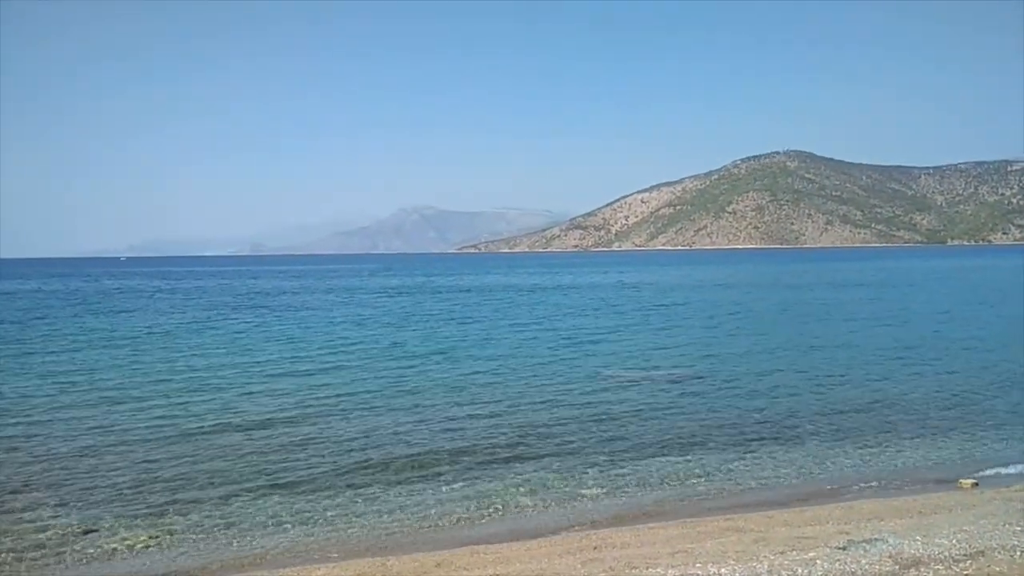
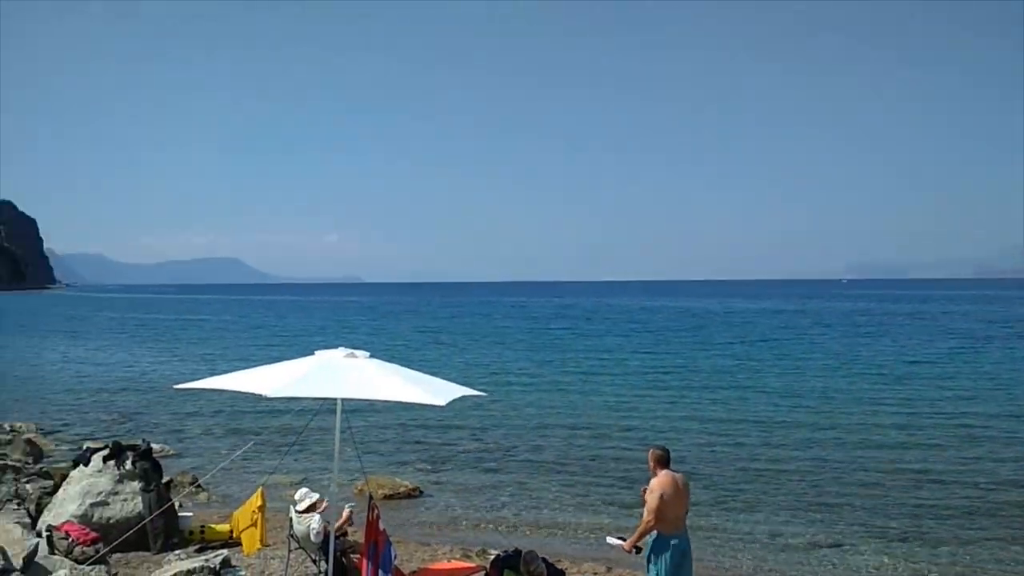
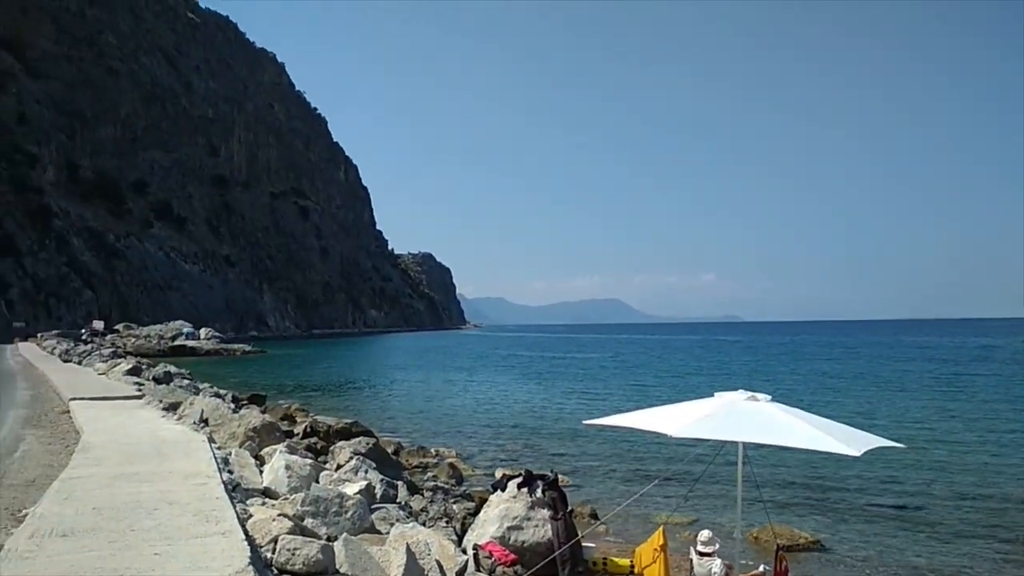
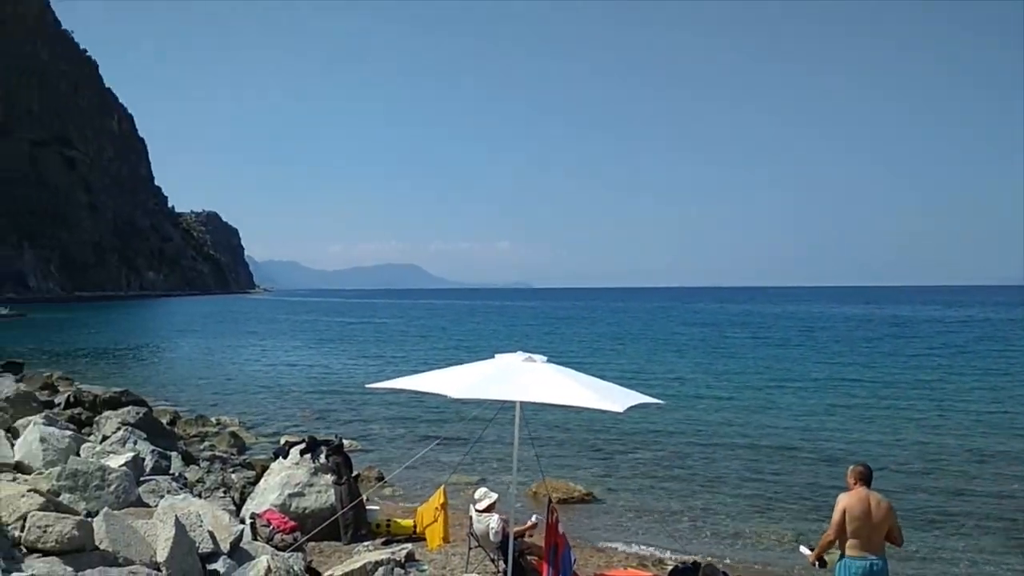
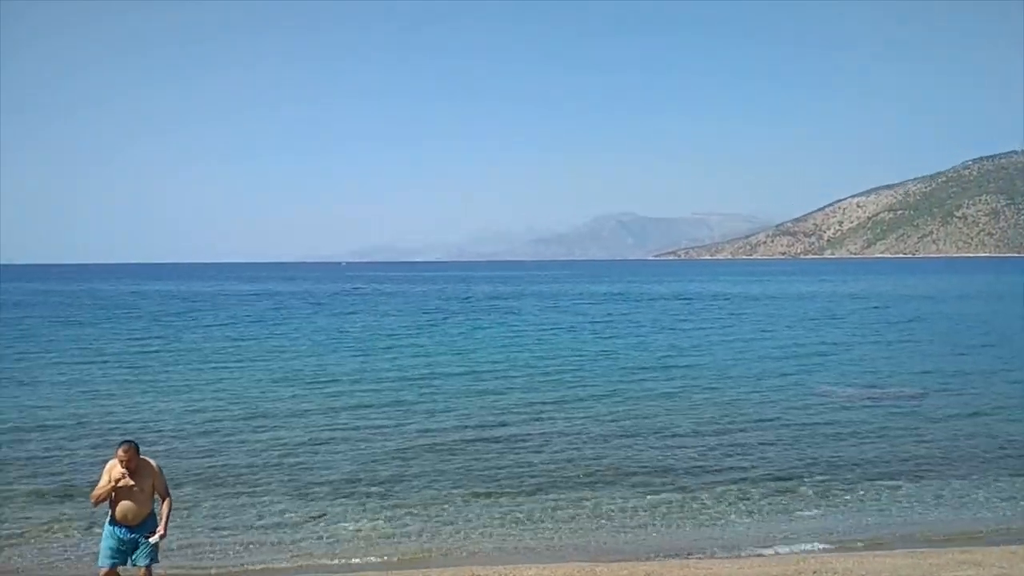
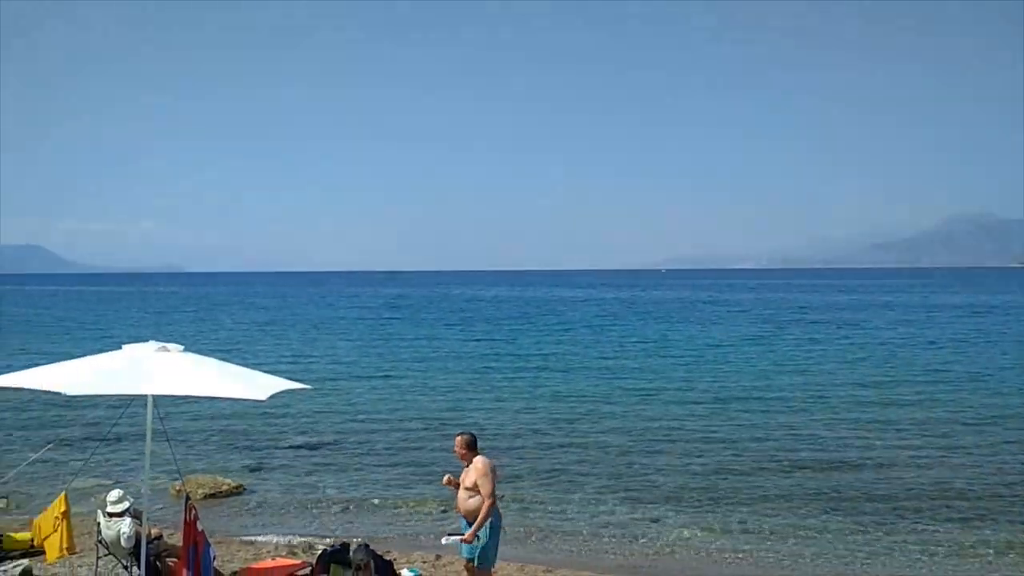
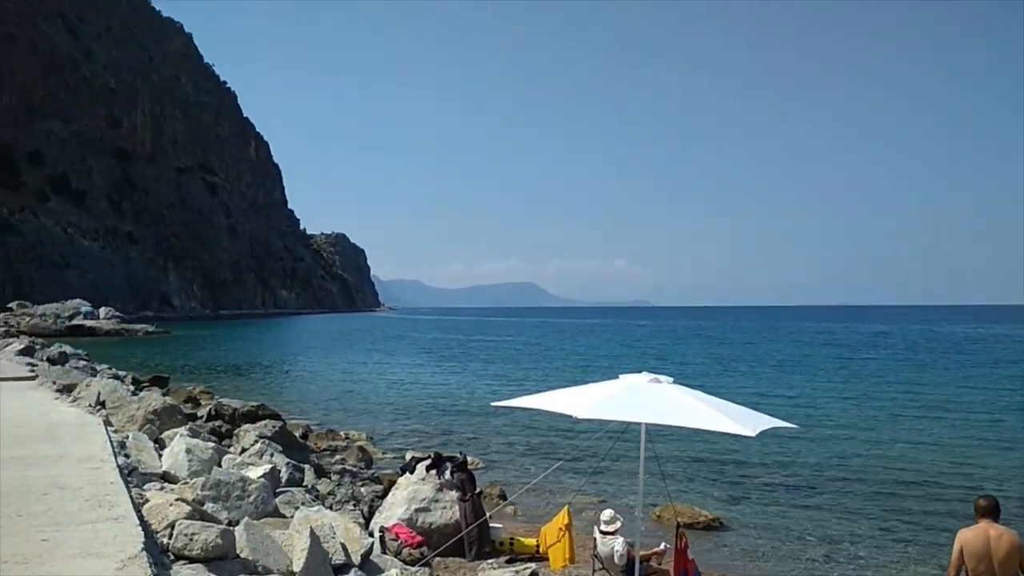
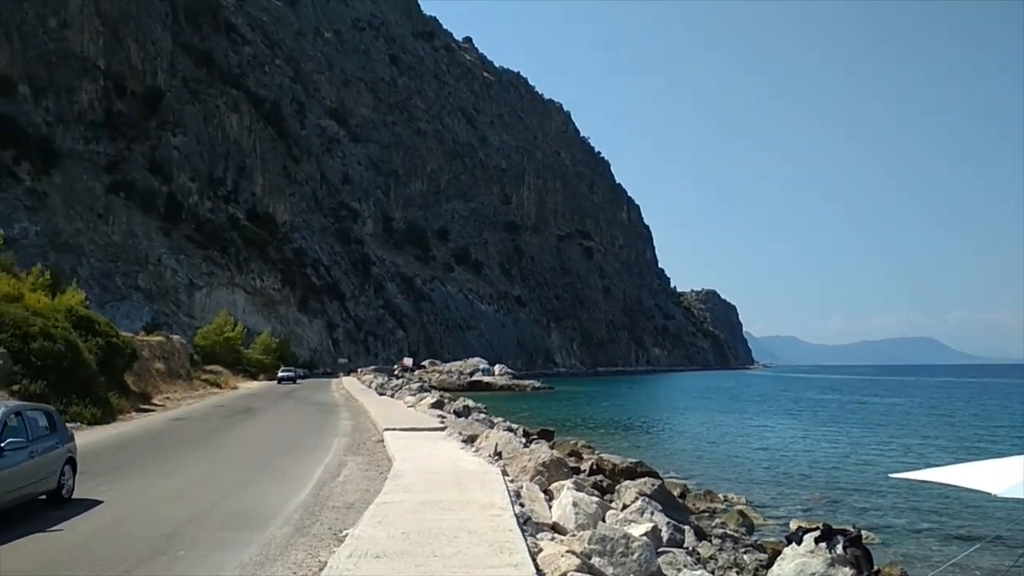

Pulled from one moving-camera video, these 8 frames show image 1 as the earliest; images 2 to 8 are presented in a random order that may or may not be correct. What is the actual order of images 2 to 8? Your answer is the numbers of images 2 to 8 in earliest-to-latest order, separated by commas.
5, 6, 2, 4, 7, 3, 8
